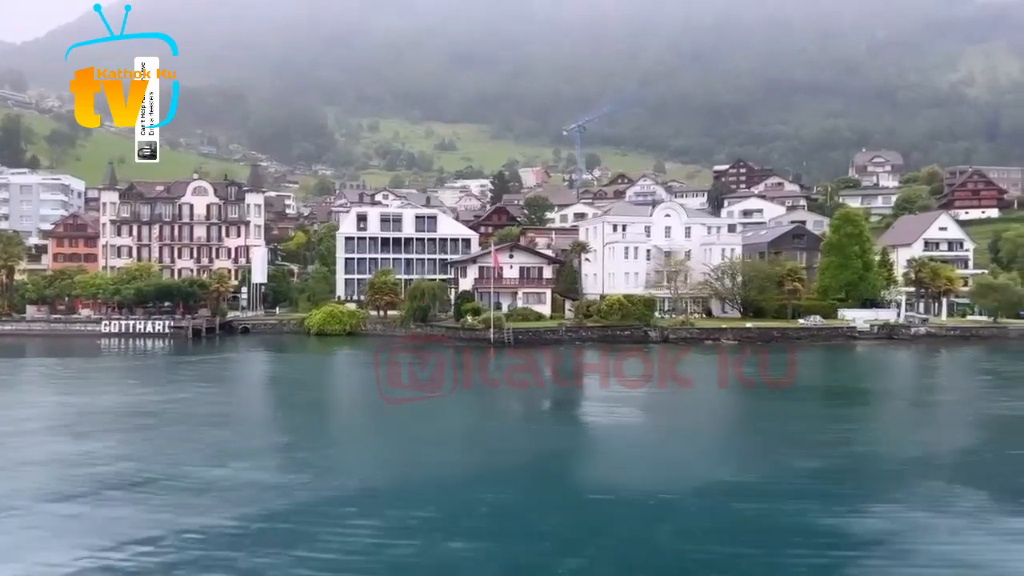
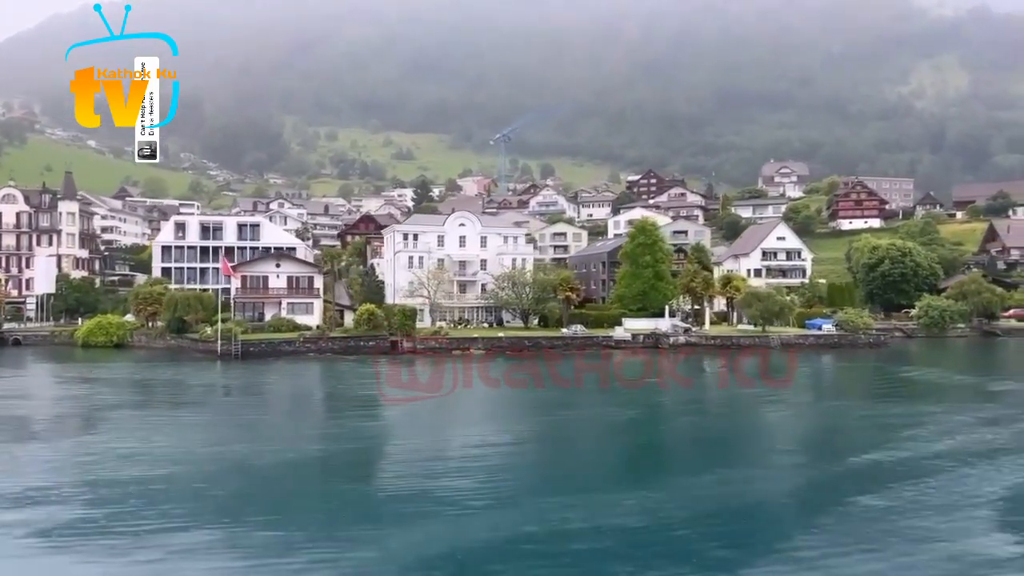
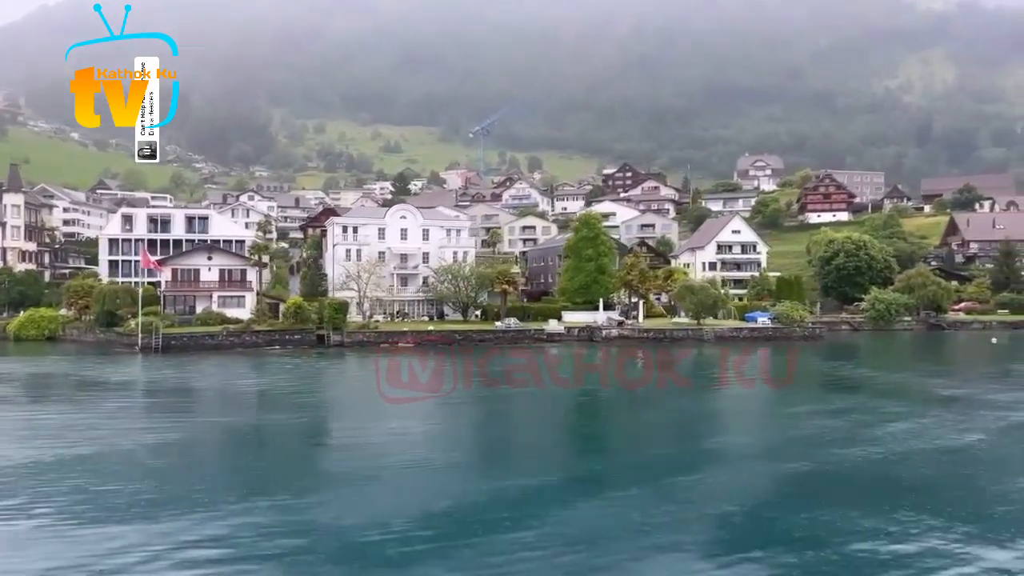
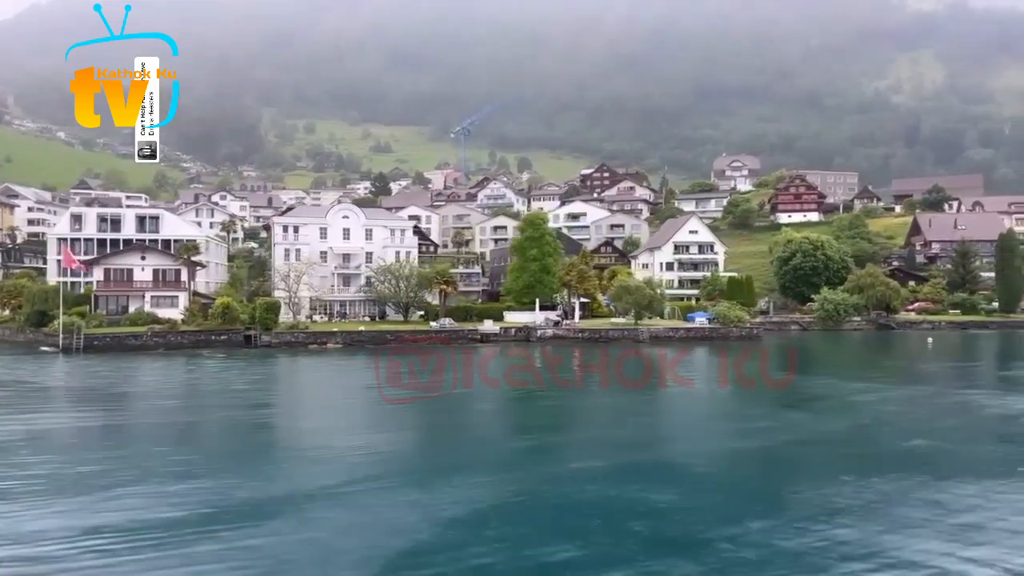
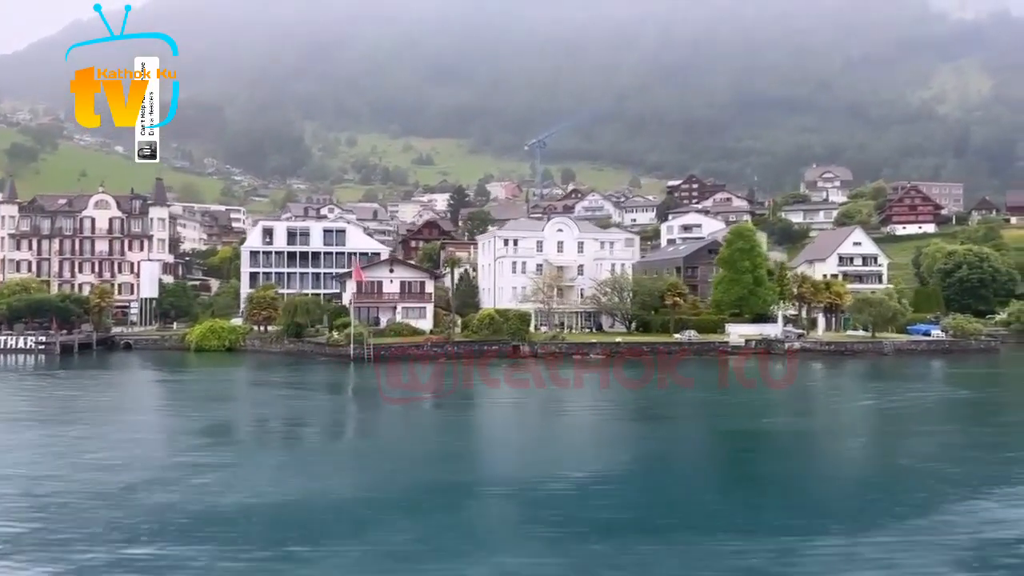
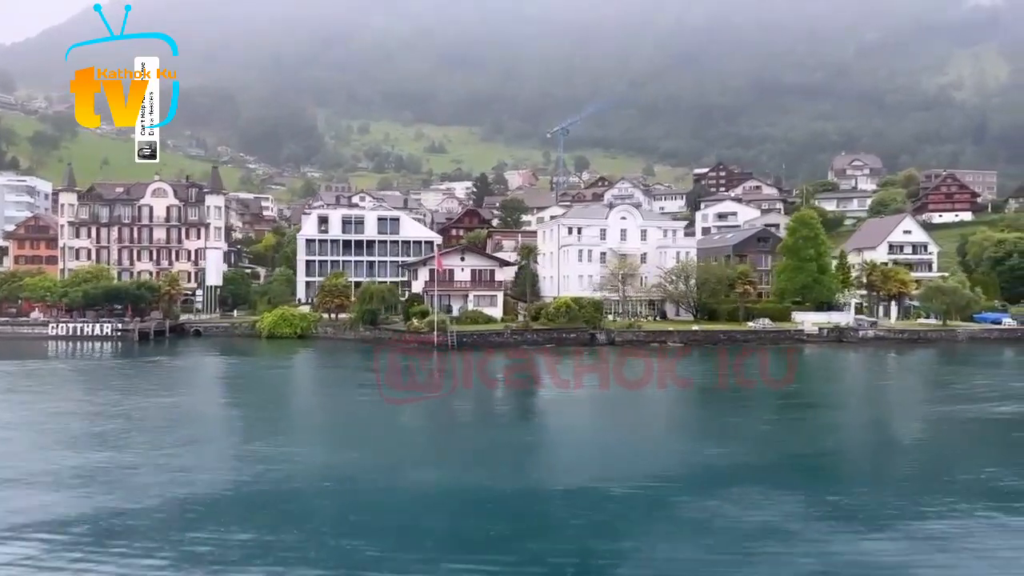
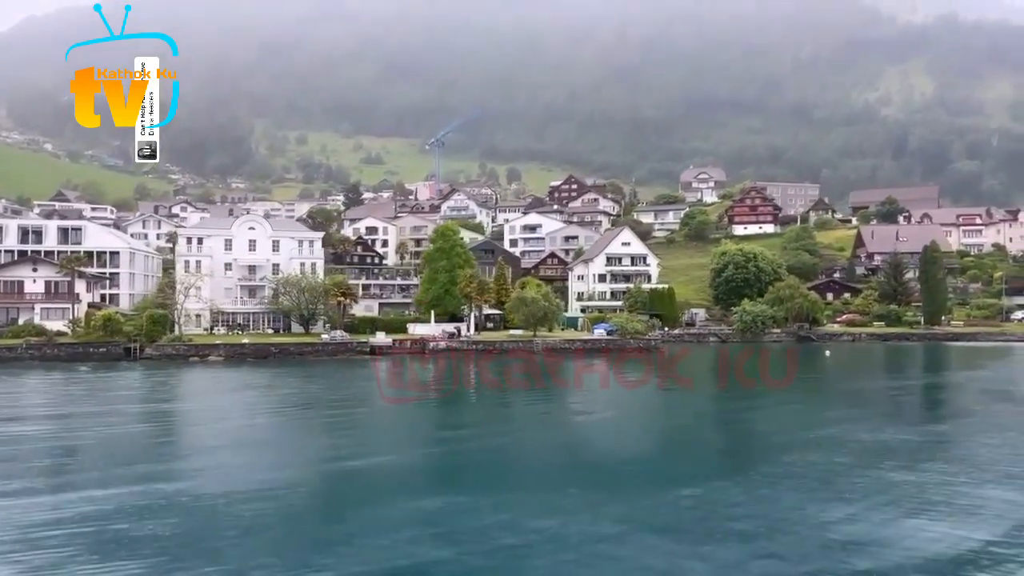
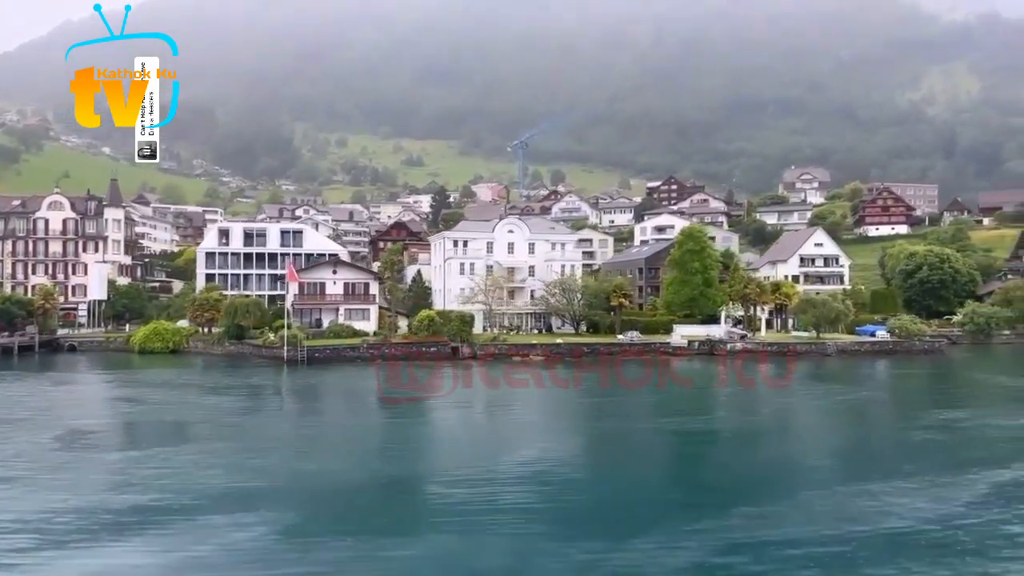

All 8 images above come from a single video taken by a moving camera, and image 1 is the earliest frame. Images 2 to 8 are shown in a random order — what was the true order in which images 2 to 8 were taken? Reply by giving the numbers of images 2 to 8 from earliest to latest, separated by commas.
6, 5, 8, 2, 3, 4, 7
